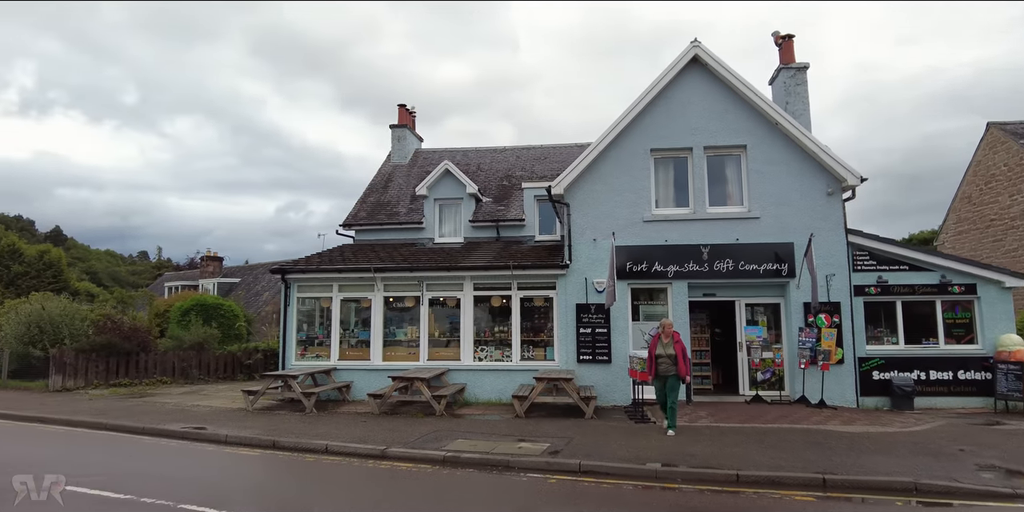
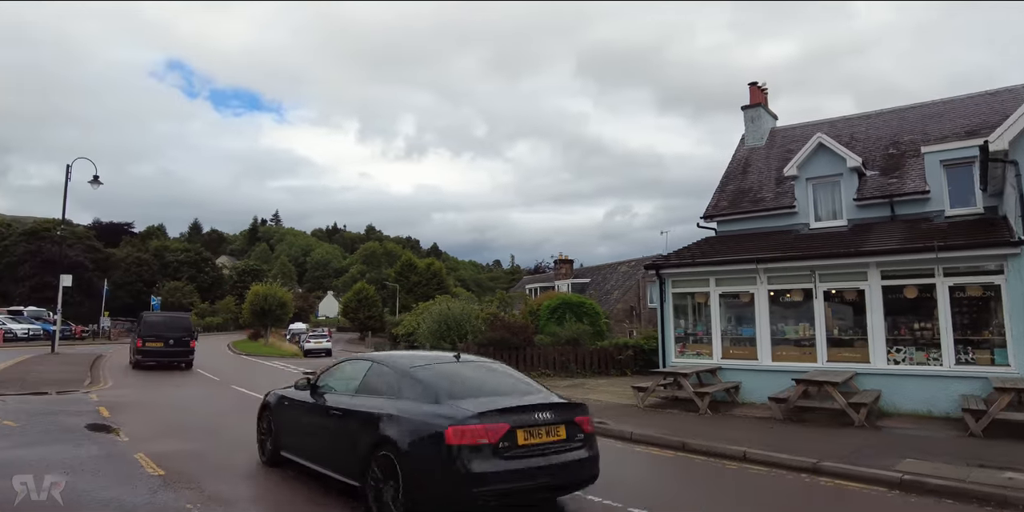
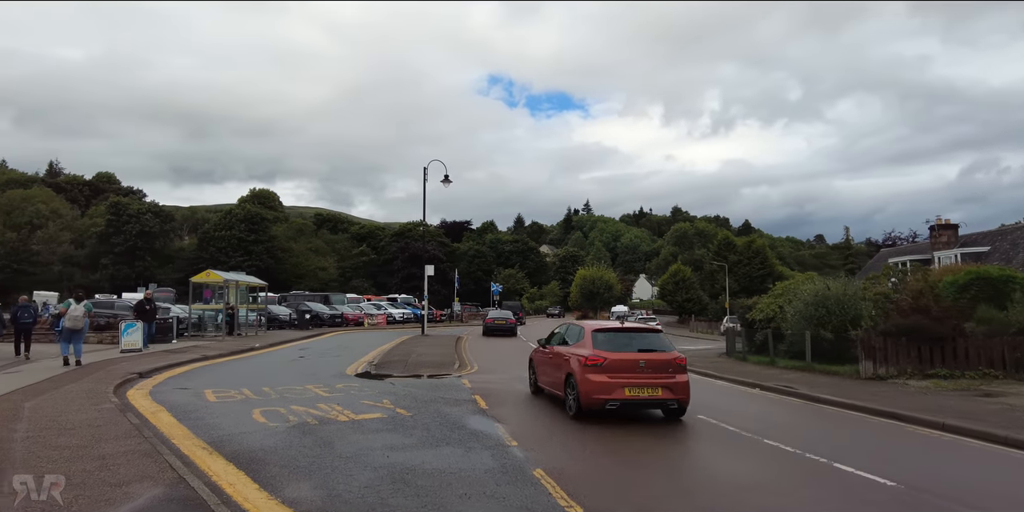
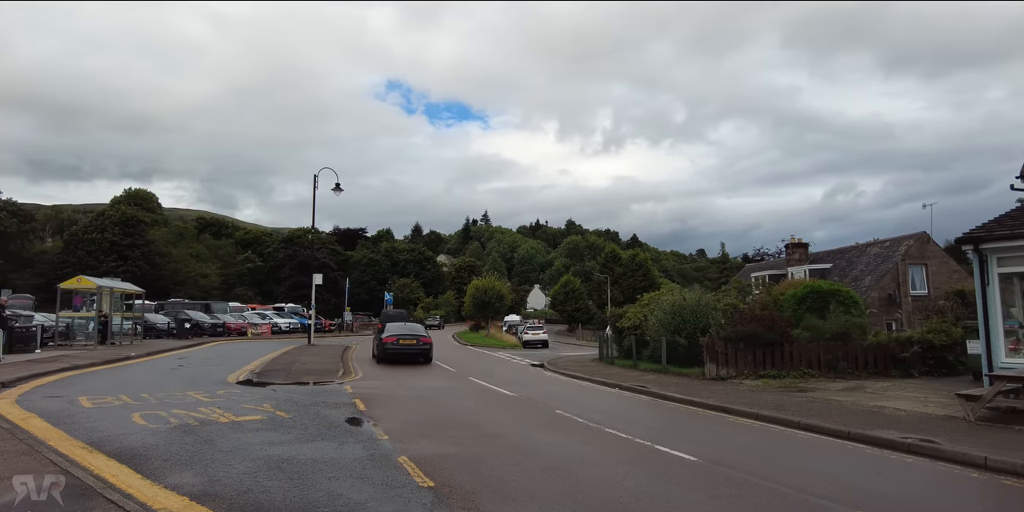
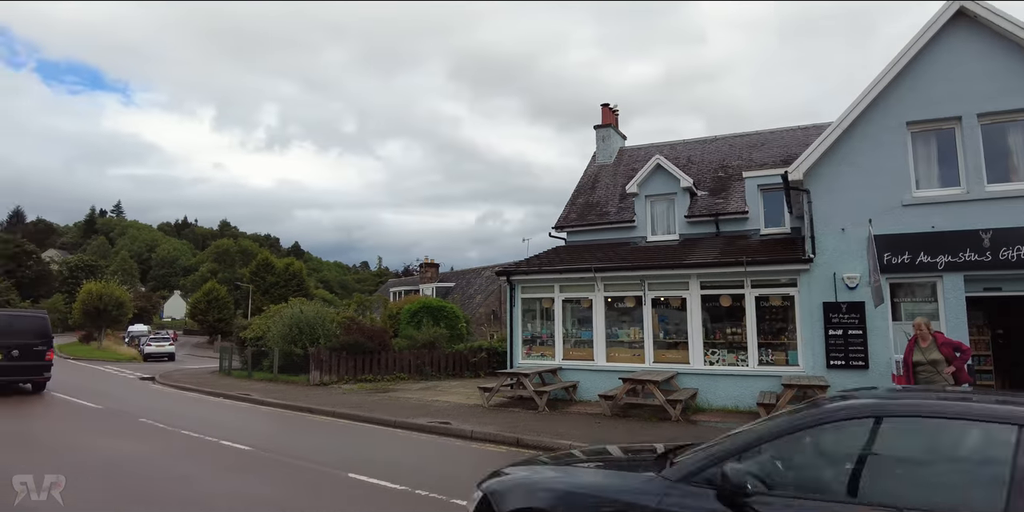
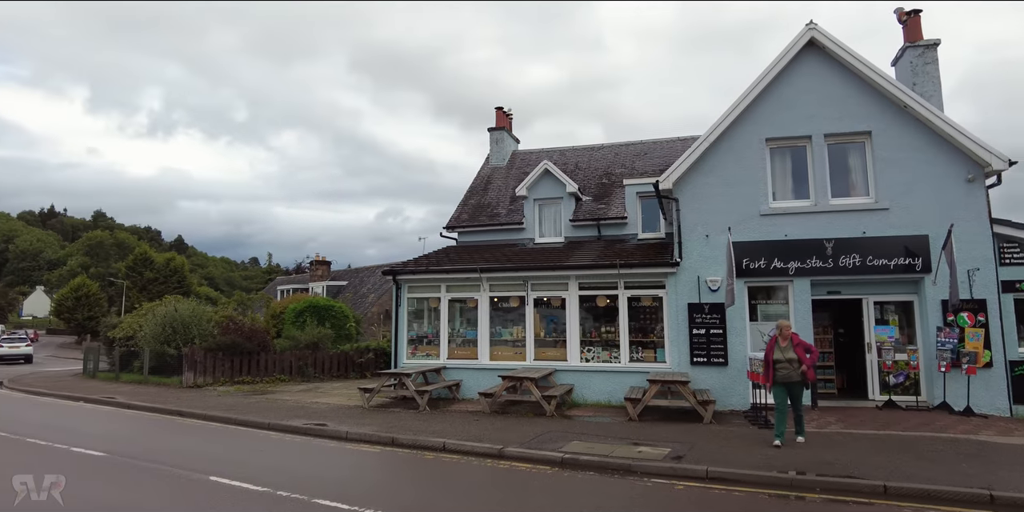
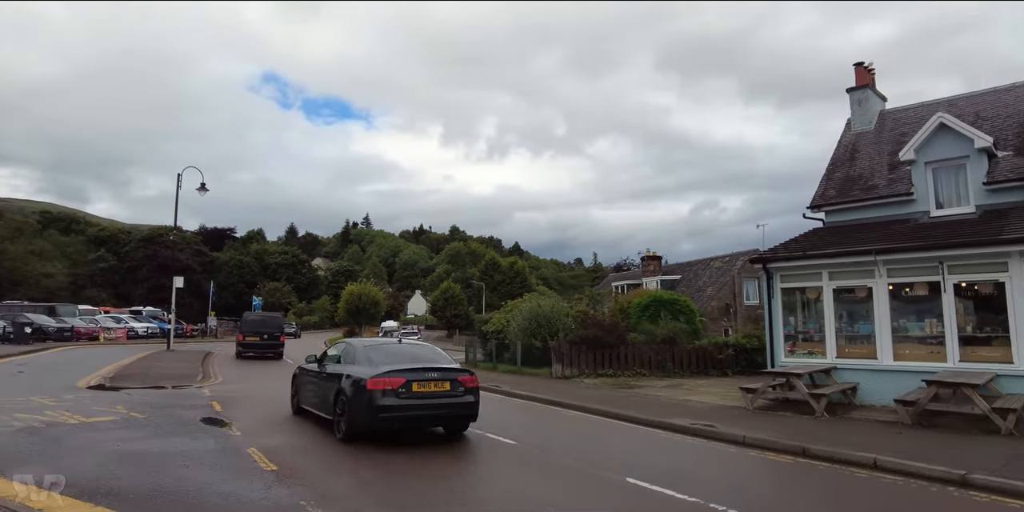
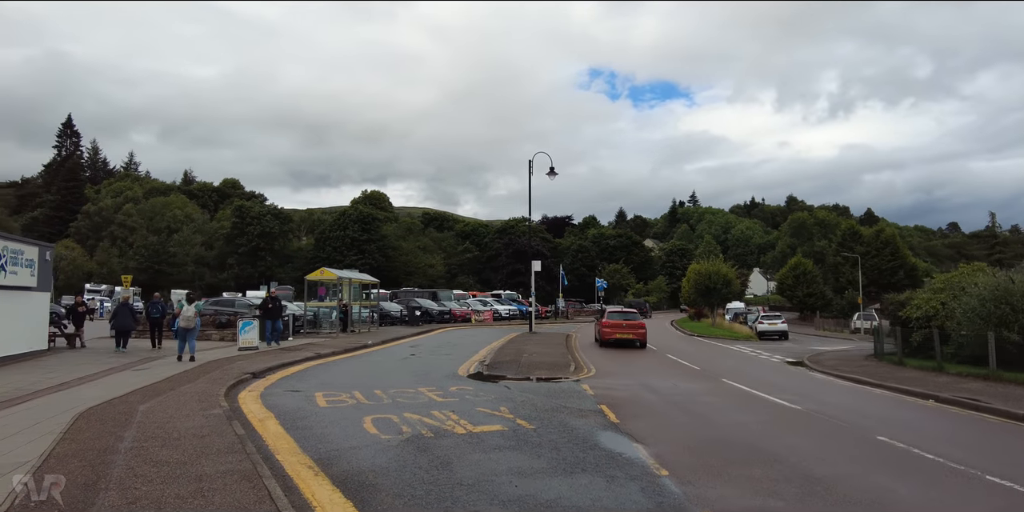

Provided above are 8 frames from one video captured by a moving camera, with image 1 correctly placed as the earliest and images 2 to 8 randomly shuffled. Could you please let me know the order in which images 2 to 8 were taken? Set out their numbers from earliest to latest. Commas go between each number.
6, 5, 2, 7, 4, 3, 8
